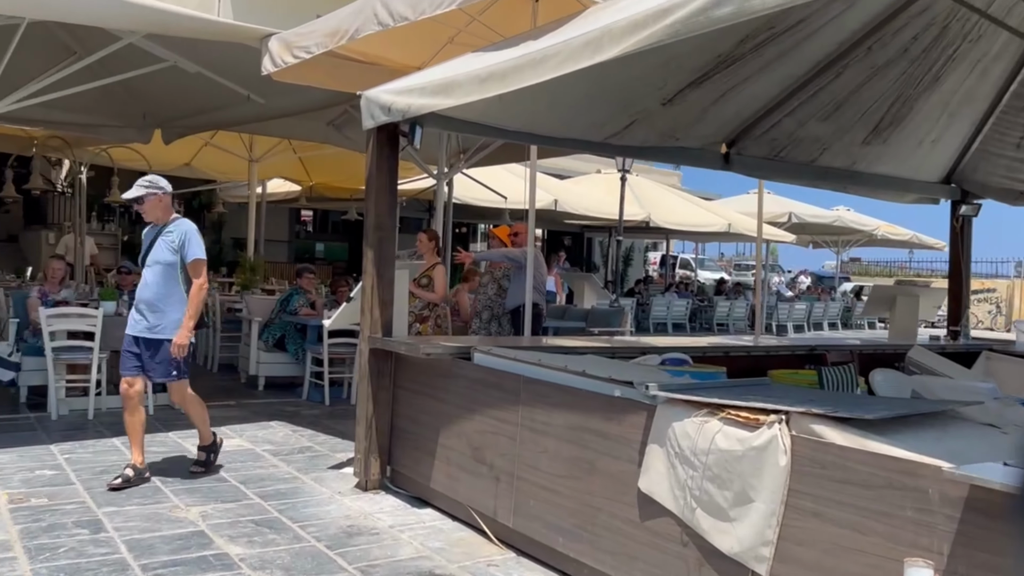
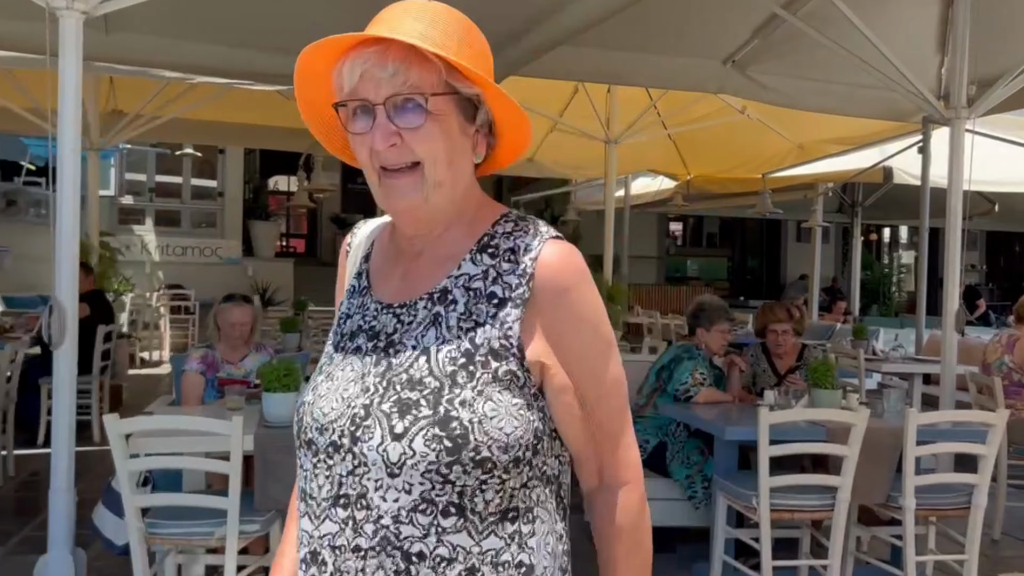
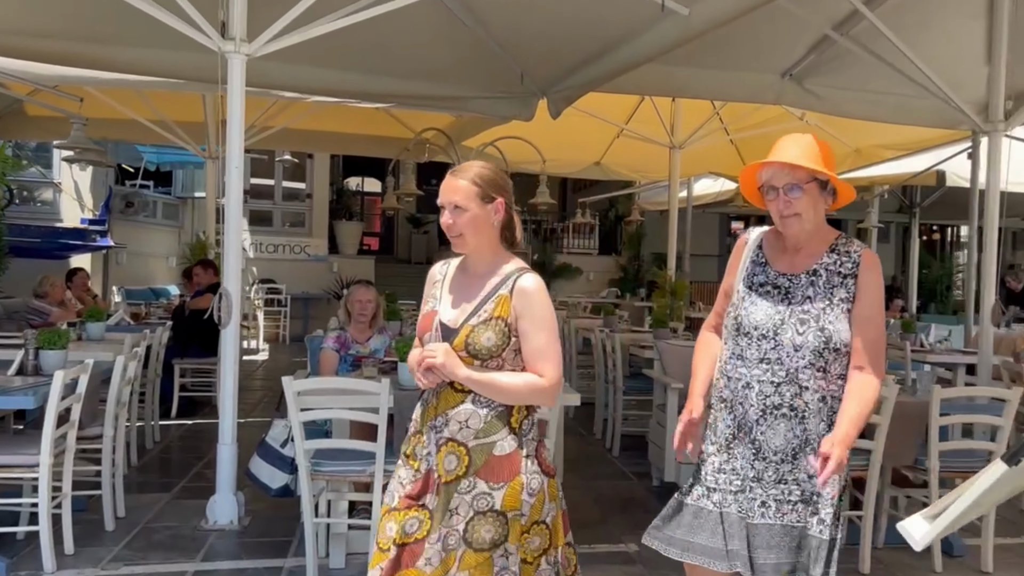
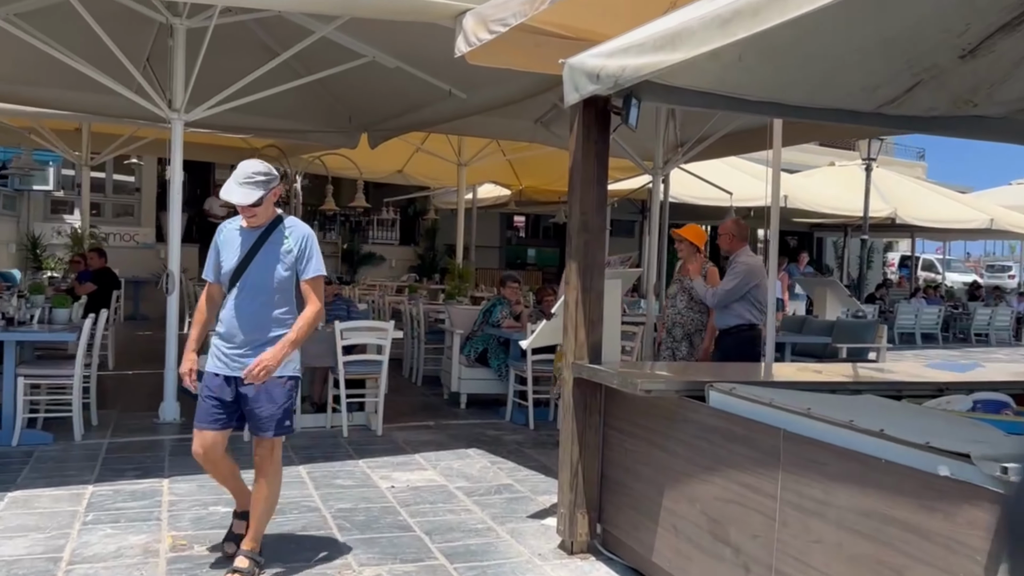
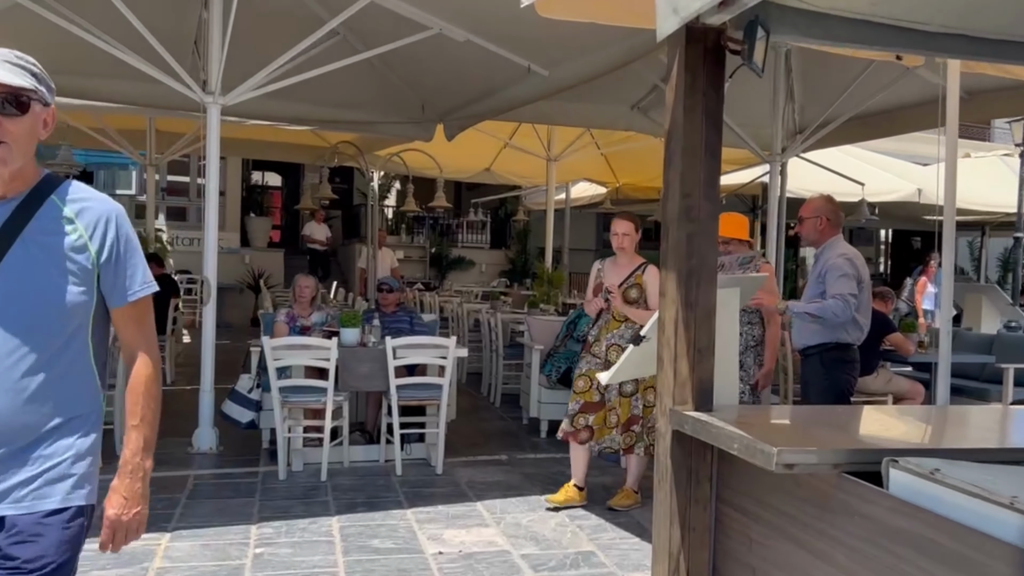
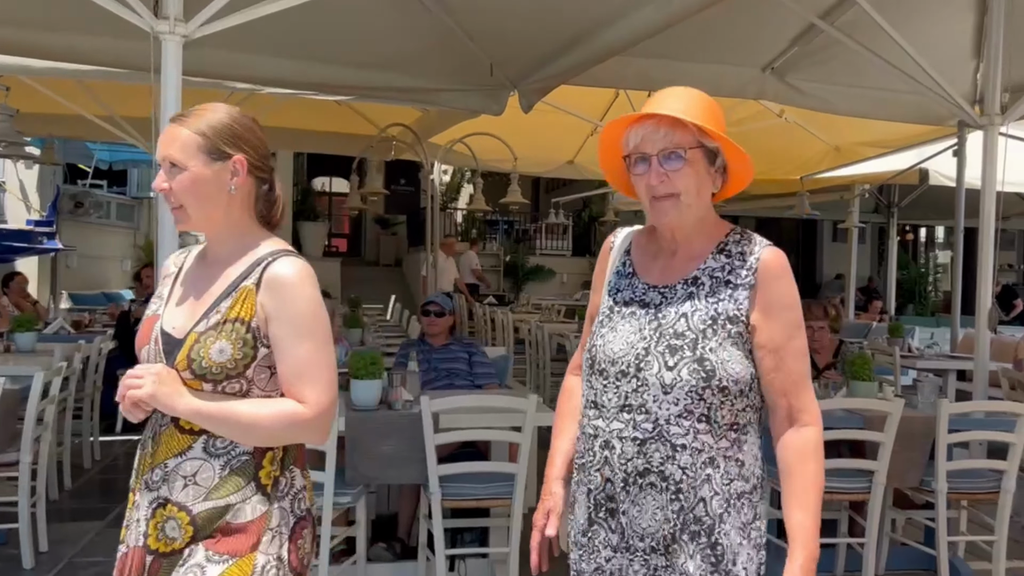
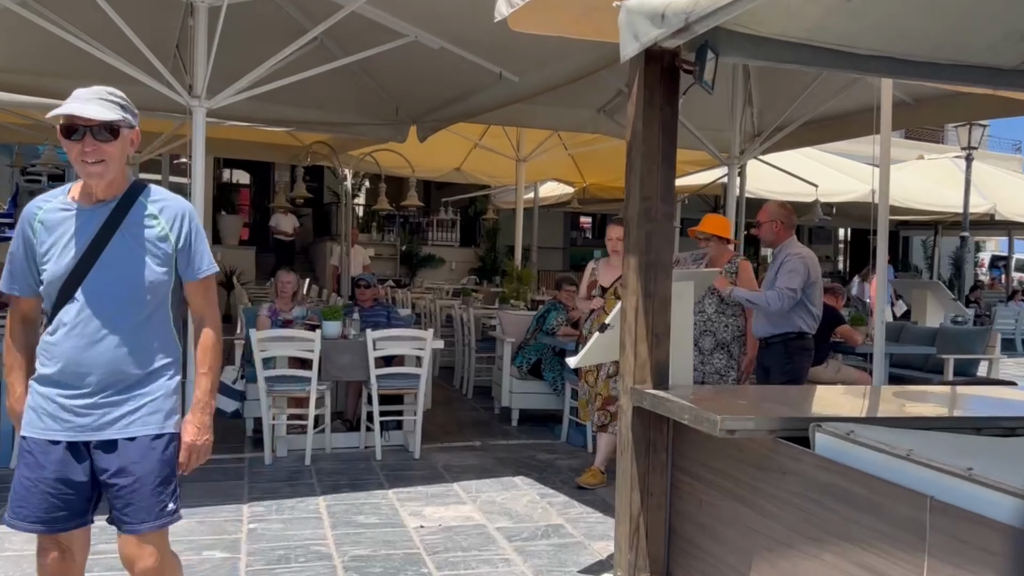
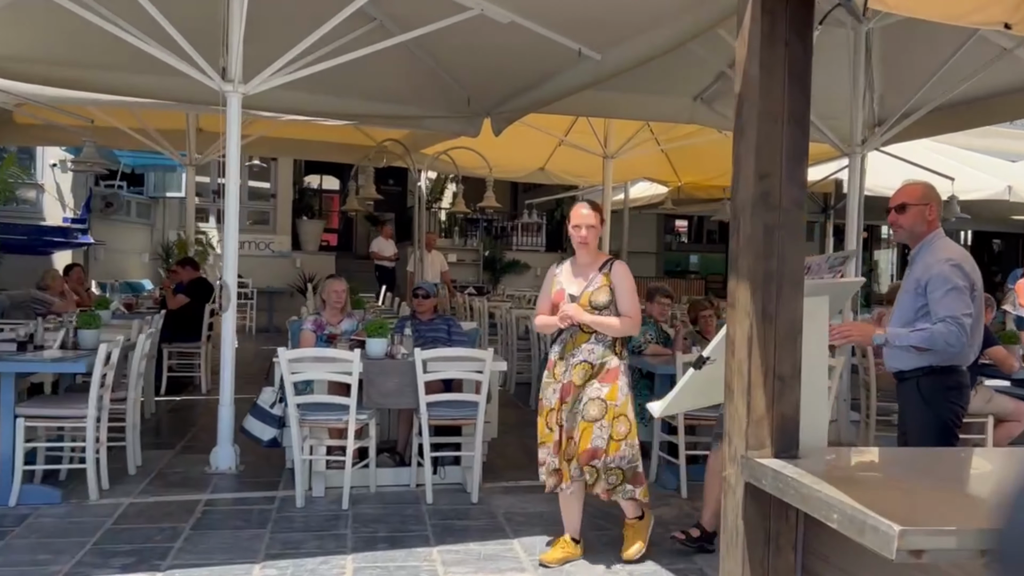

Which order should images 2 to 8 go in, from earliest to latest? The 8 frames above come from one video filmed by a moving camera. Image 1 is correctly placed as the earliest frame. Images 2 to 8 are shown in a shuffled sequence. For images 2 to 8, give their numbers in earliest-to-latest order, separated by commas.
4, 7, 5, 8, 3, 6, 2
